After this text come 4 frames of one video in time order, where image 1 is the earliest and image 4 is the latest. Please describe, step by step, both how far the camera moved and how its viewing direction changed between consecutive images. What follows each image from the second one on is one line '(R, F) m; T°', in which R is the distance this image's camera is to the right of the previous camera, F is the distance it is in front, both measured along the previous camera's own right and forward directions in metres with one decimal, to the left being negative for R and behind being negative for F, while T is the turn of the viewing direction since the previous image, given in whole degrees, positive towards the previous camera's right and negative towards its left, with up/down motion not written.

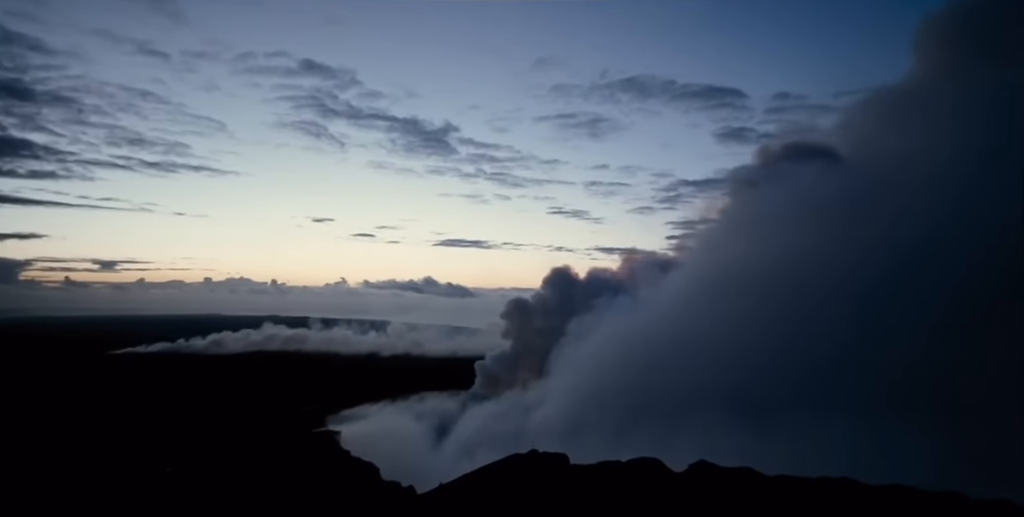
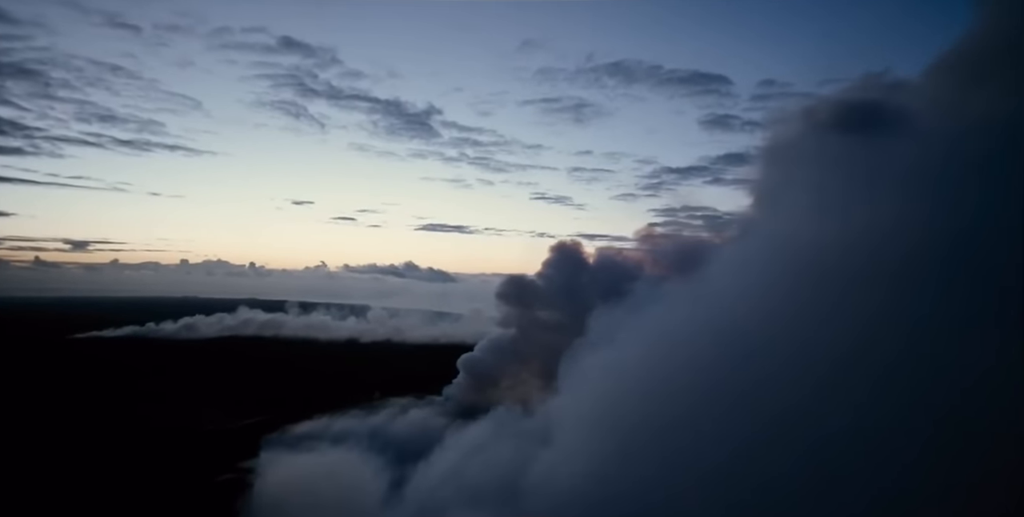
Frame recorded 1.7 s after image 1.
(-1.6, +18.0) m; +2°
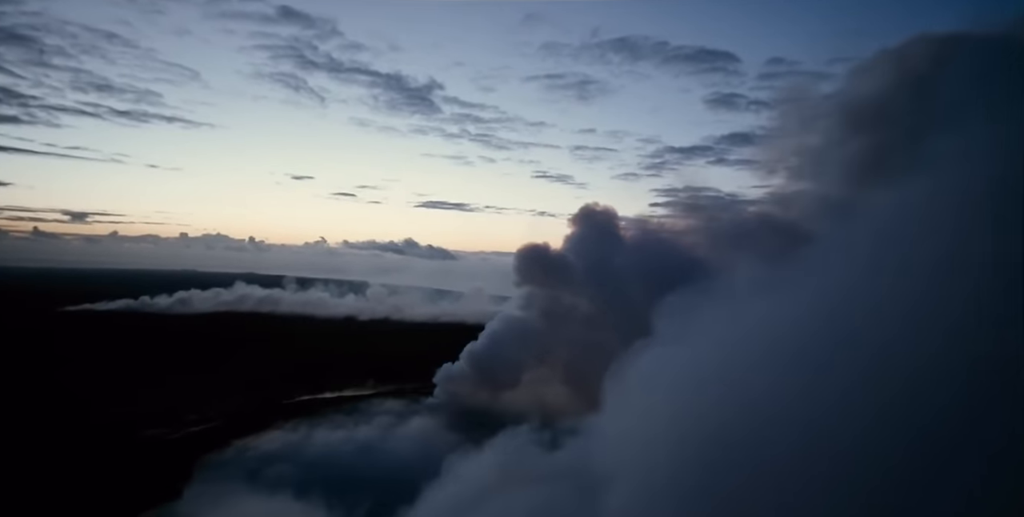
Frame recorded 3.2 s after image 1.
(-2.6, +15.6) m; 0°
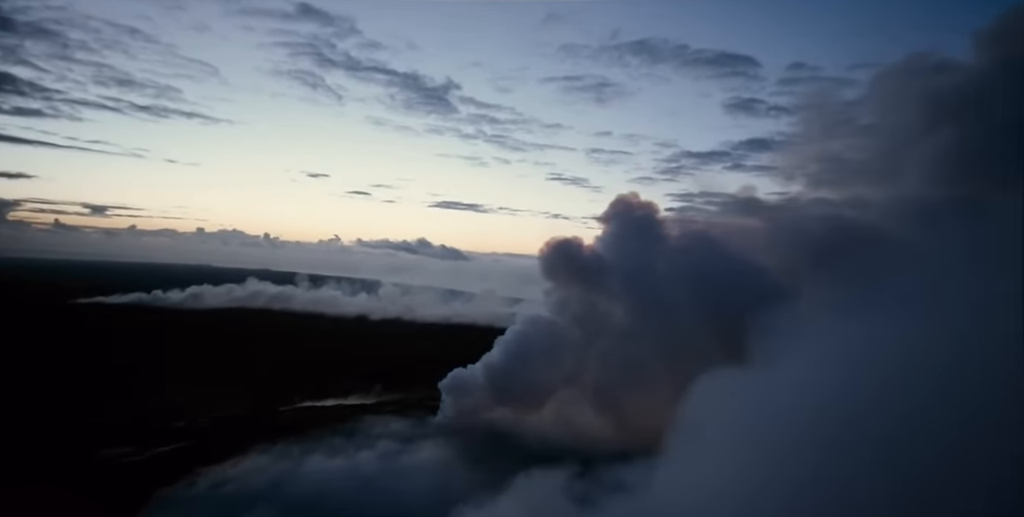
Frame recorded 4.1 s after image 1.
(-1.1, +8.8) m; -1°
